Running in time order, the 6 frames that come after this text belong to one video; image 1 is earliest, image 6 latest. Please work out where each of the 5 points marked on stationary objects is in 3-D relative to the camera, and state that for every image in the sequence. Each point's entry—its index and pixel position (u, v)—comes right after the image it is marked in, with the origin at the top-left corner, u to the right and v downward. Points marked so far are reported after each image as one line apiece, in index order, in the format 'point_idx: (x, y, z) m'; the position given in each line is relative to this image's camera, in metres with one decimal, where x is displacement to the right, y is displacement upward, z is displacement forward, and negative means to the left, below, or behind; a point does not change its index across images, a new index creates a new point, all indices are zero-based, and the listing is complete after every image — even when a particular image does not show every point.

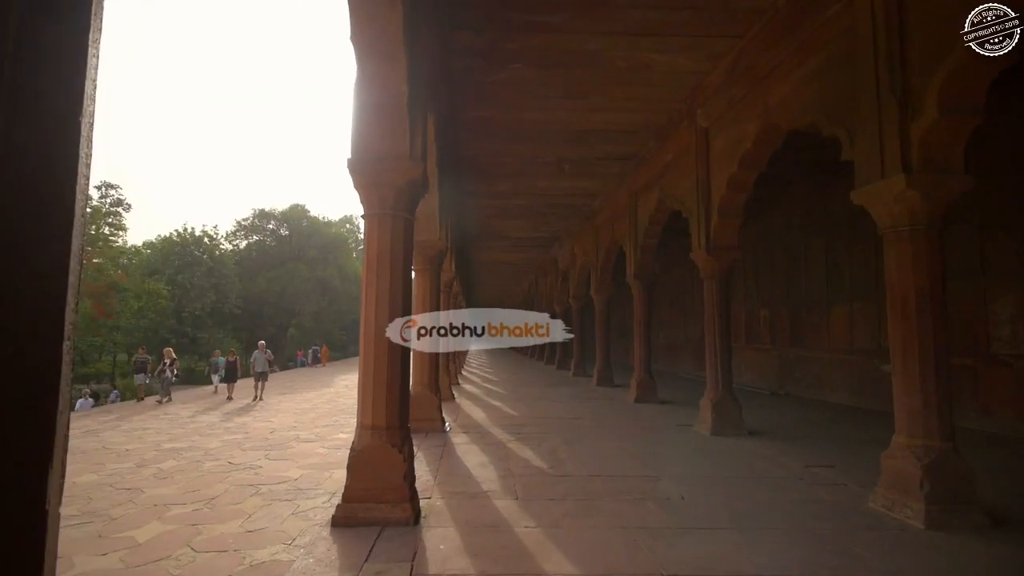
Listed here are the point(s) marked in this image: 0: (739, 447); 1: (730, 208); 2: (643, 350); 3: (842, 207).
0: (+2.4, -1.7, +5.9) m
1: (+2.6, +0.9, +6.6) m
2: (+2.3, -1.1, +9.7) m
3: (+5.5, +1.3, +9.2) m
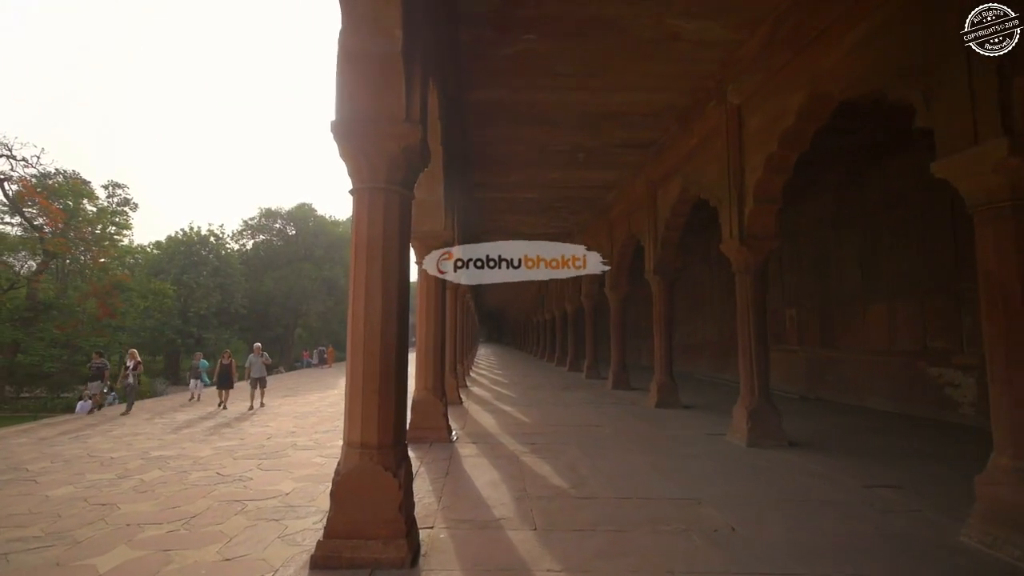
0: (+2.5, -1.7, +5.2) m
1: (+2.7, +1.0, +5.9) m
2: (+2.5, -1.0, +9.1) m
3: (+5.7, +1.4, +8.5) m
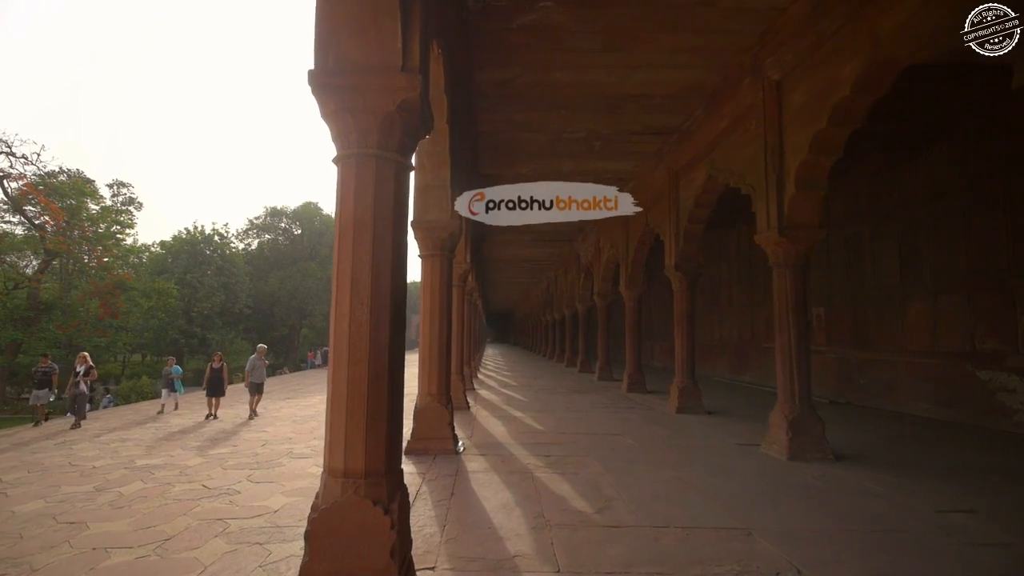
0: (+2.7, -1.6, +4.6) m
1: (+2.9, +1.1, +5.3) m
2: (+2.7, -1.0, +8.5) m
3: (+5.8, +1.4, +7.8) m
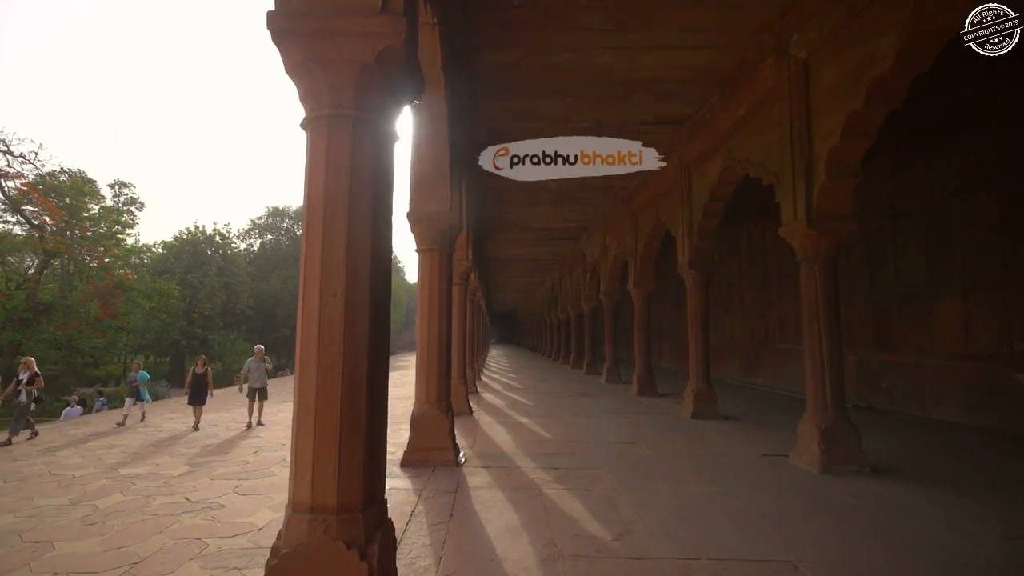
0: (+2.7, -1.6, +4.2) m
1: (+2.9, +1.1, +4.9) m
2: (+2.7, -1.0, +8.0) m
3: (+5.9, +1.5, +7.3) m
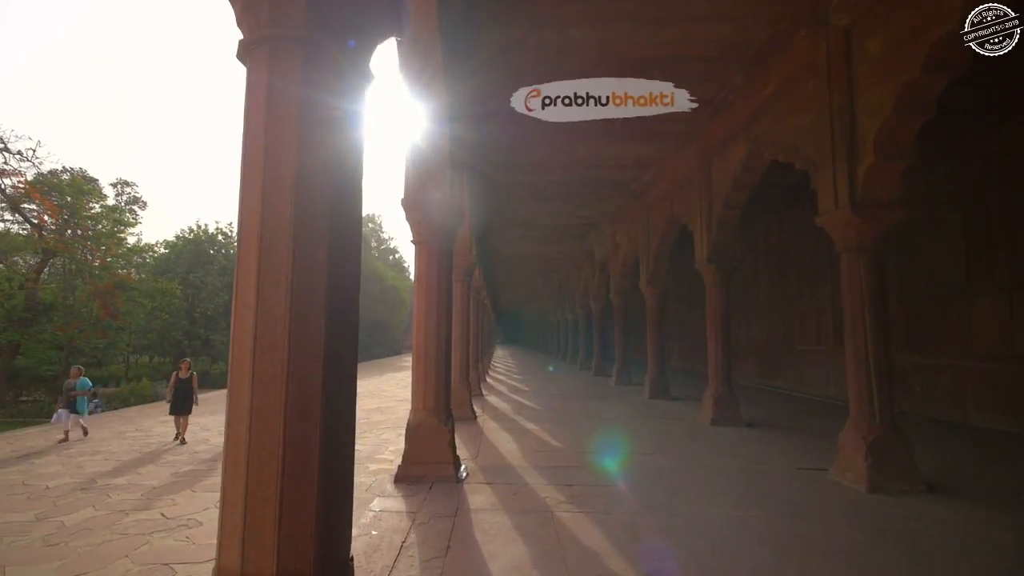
0: (+2.7, -1.5, +3.6) m
1: (+3.0, +1.1, +4.3) m
2: (+2.8, -0.9, +7.5) m
3: (+6.0, +1.5, +6.7) m
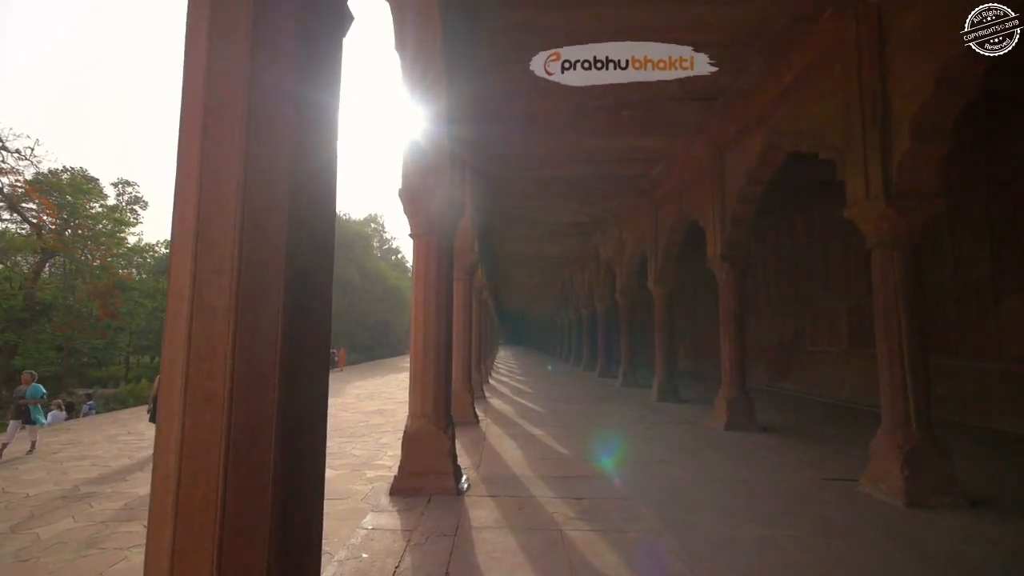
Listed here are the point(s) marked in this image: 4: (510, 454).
0: (+2.8, -1.5, +3.3) m
1: (+3.0, +1.2, +4.0) m
2: (+2.9, -0.9, +7.1) m
3: (+6.0, +1.5, +6.4) m
4: (0.0, -1.7, +5.5) m
